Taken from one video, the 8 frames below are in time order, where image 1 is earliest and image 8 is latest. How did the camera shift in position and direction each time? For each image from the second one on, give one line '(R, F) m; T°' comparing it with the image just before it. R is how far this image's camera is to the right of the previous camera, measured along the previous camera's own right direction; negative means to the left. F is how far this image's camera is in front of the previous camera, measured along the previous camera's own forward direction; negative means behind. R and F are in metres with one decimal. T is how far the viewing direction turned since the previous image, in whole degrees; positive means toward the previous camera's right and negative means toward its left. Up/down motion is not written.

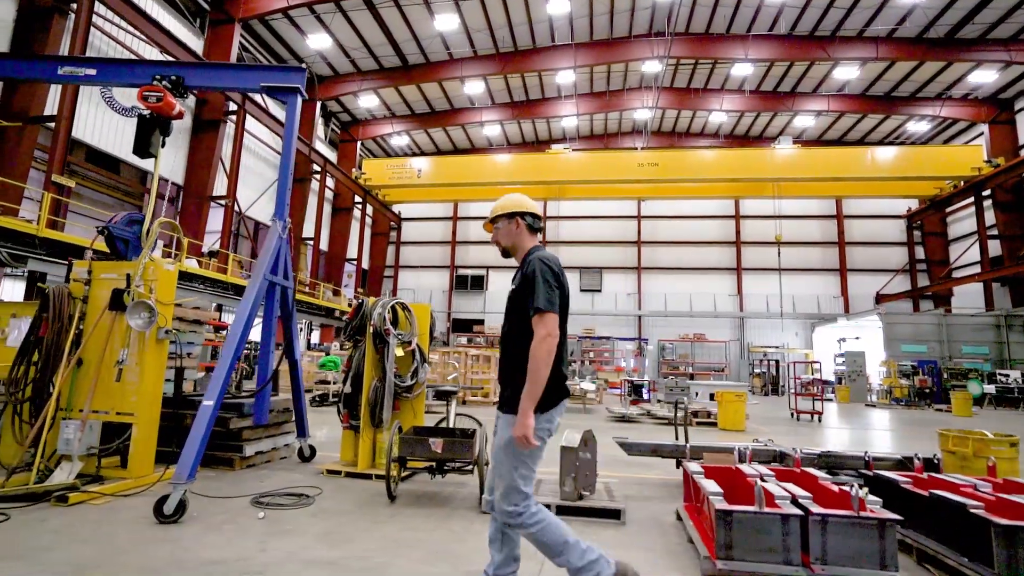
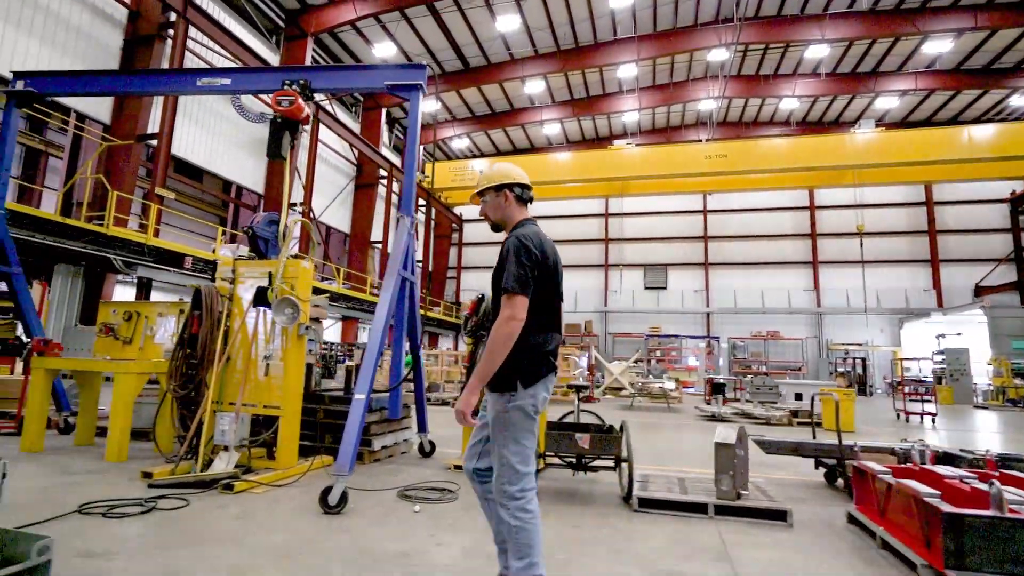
(-0.5, +0.1) m; -6°
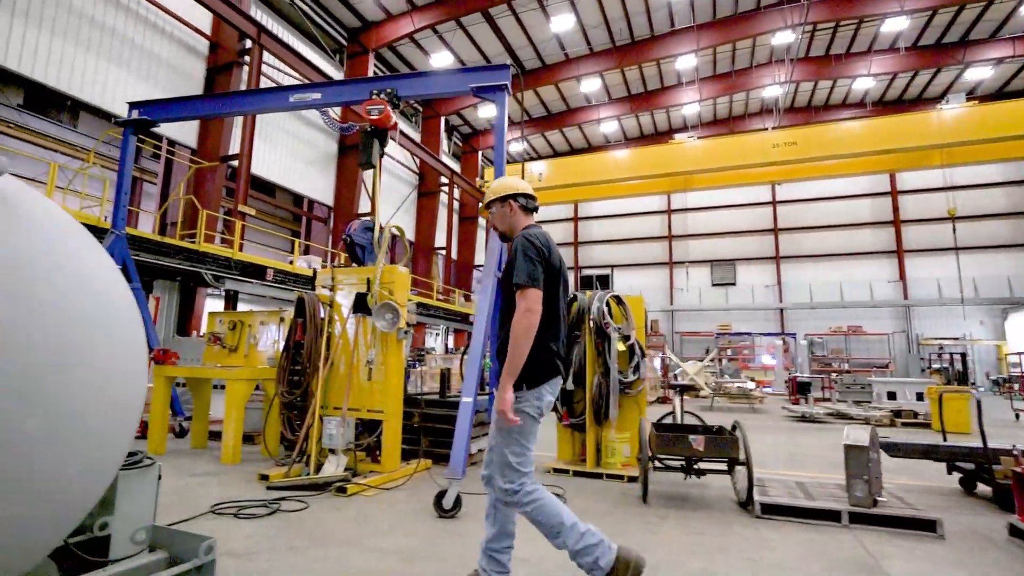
(-0.3, +0.1) m; -6°
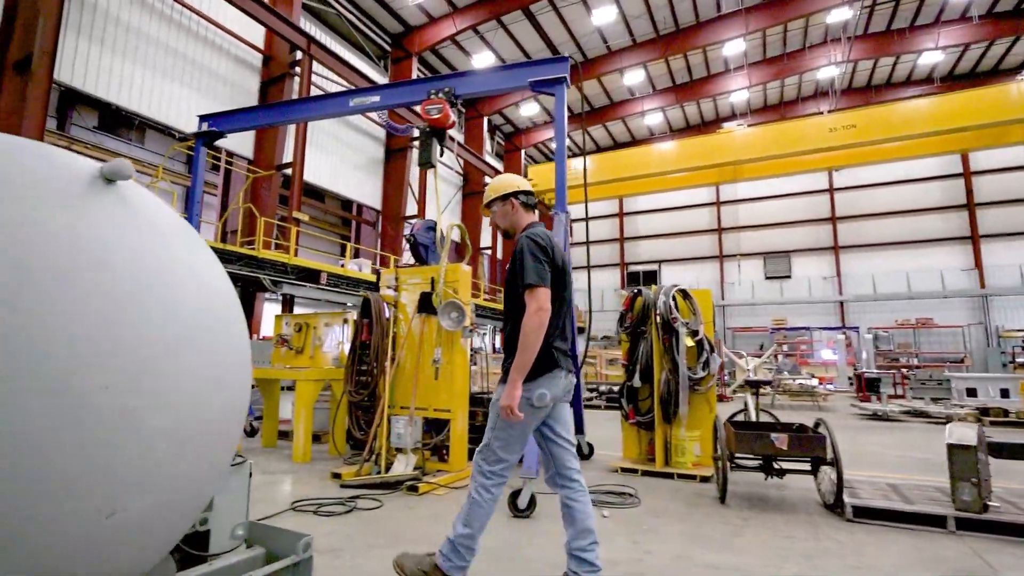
(-0.1, 0.0) m; -5°
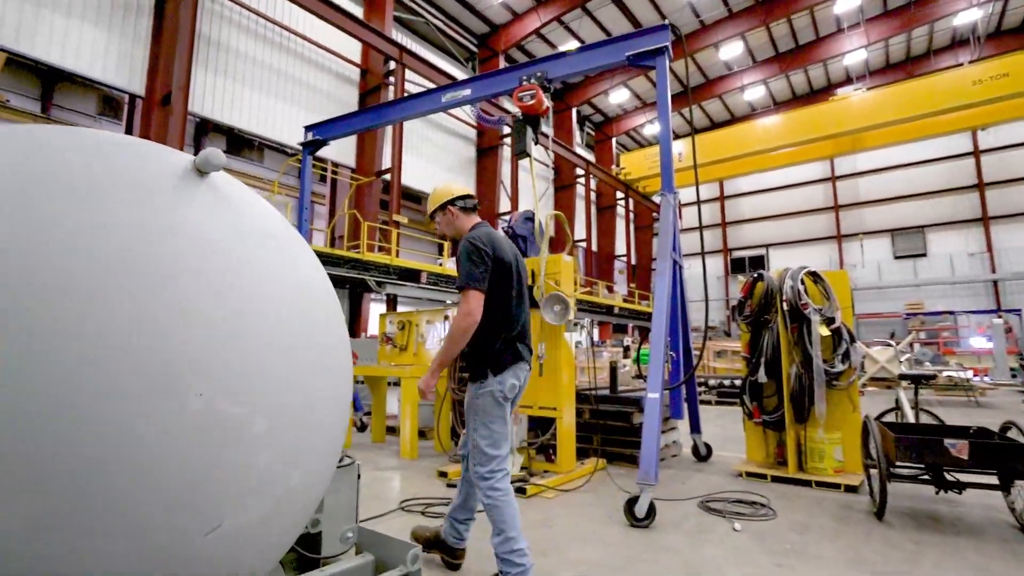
(-0.1, +0.2) m; -10°
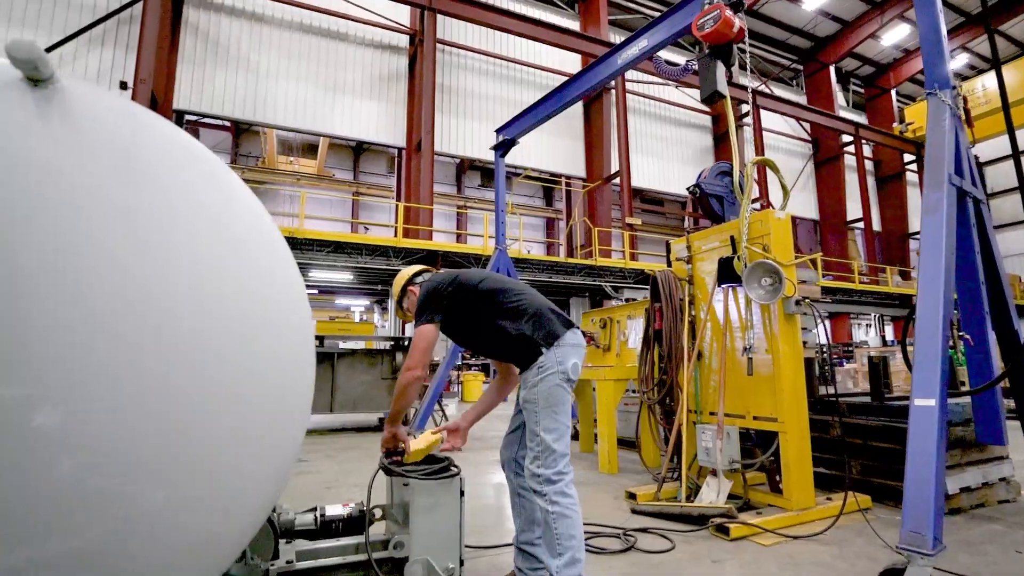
(+0.4, +0.7) m; -27°
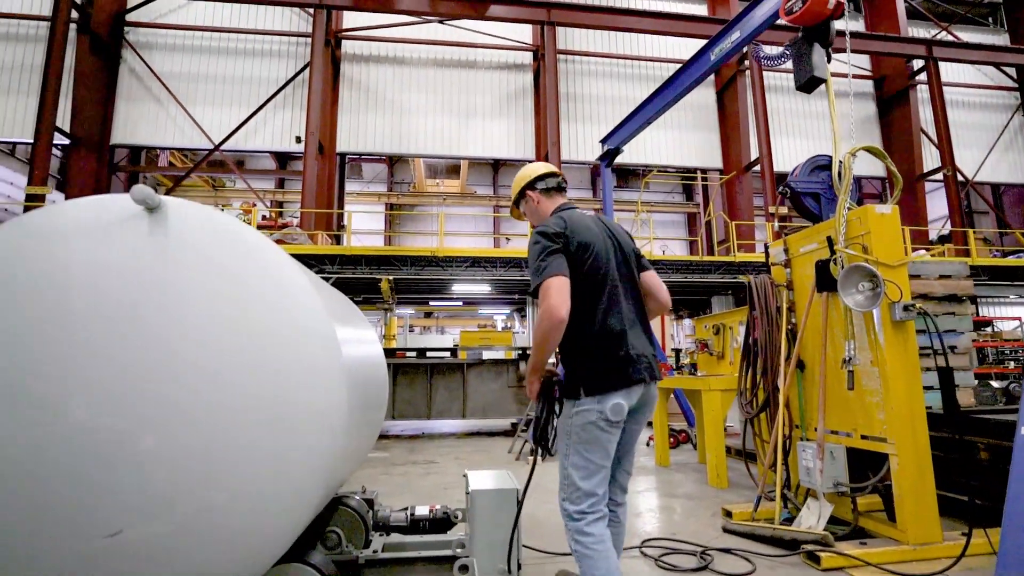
(+0.4, -0.1) m; -16°
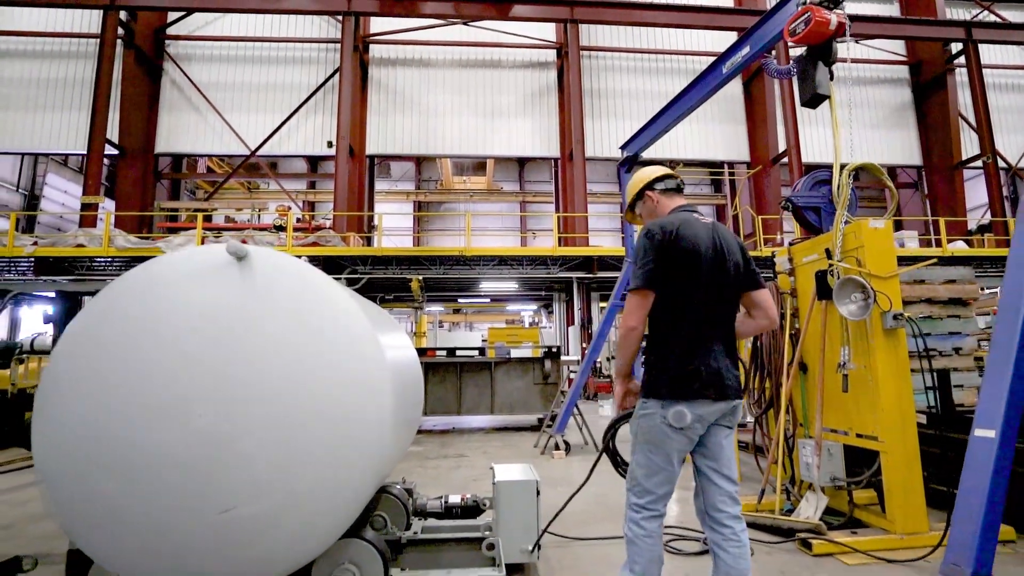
(0.0, -0.3) m; -3°
